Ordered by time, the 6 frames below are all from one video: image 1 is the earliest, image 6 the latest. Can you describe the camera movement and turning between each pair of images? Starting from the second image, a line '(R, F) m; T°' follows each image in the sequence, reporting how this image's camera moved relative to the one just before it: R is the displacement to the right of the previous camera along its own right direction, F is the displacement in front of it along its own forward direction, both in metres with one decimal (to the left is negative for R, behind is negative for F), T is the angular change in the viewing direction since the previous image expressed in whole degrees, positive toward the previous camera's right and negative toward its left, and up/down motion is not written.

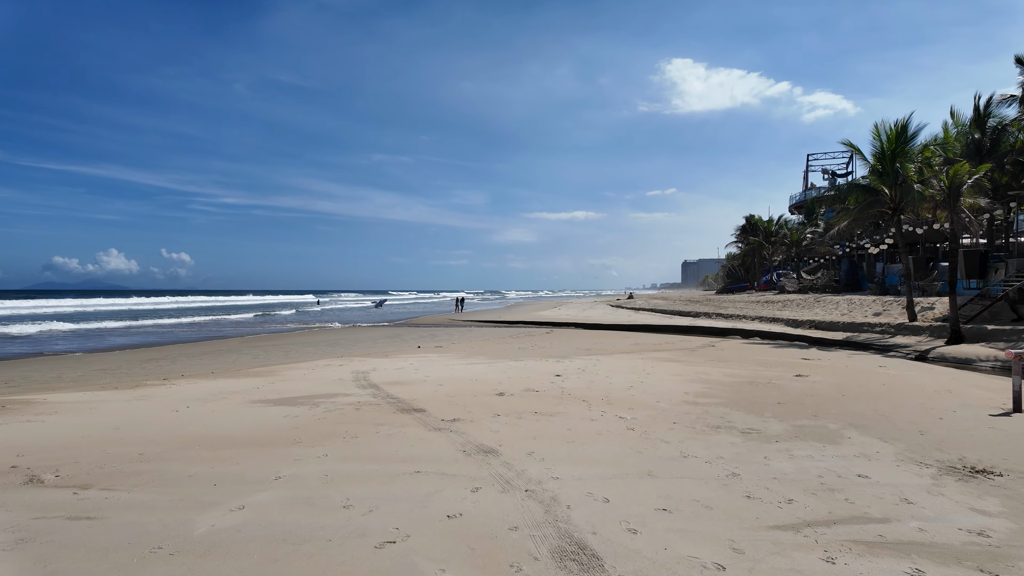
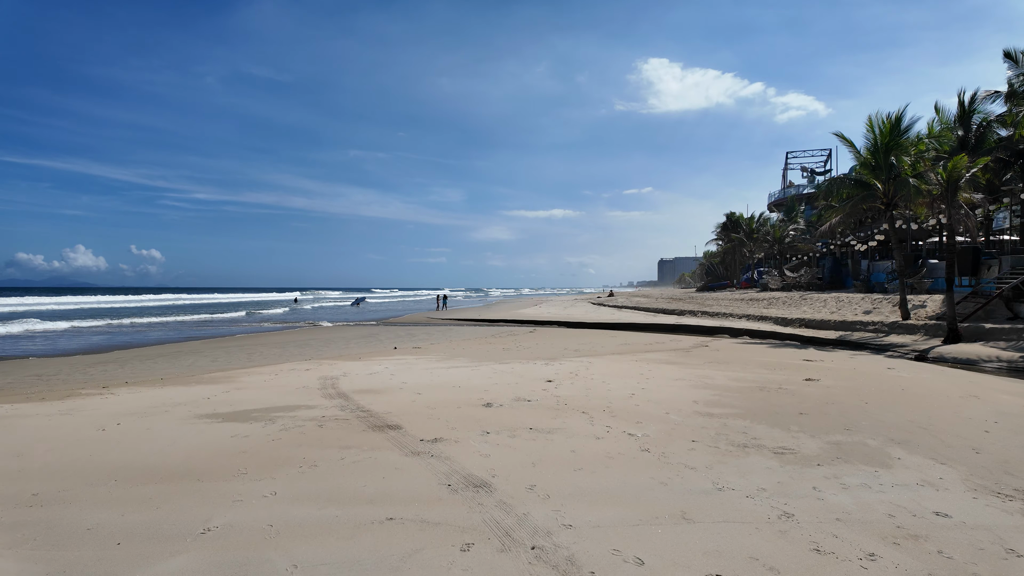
(-0.1, +0.9) m; +2°
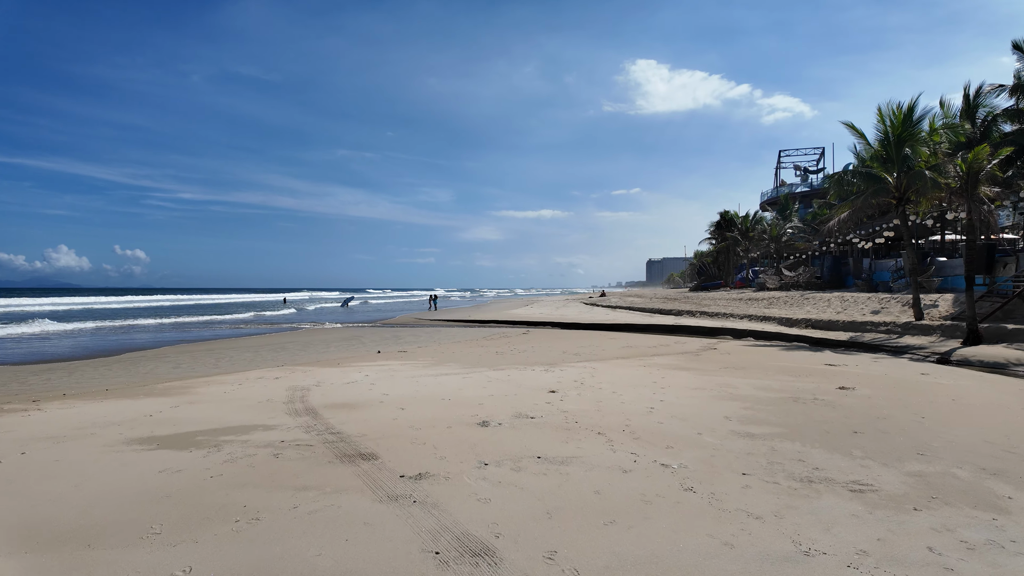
(-0.1, +1.0) m; +1°
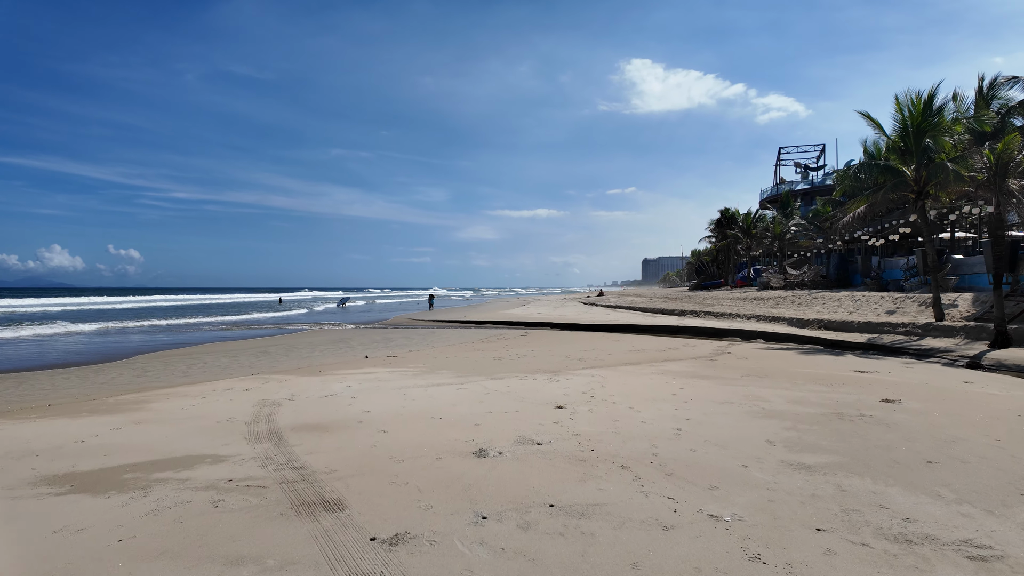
(-0.1, +0.9) m; 0°
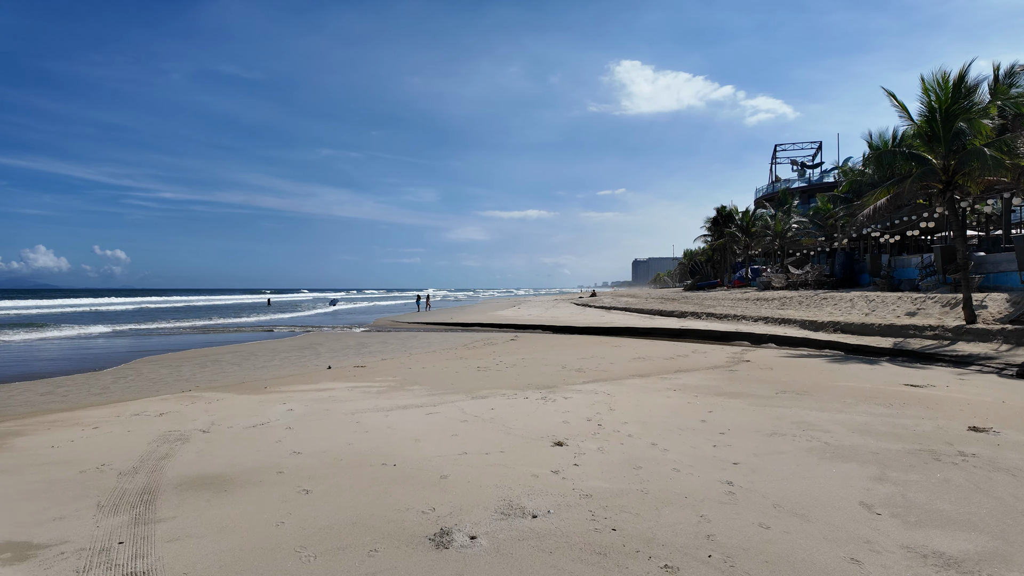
(+0.1, +1.5) m; +1°
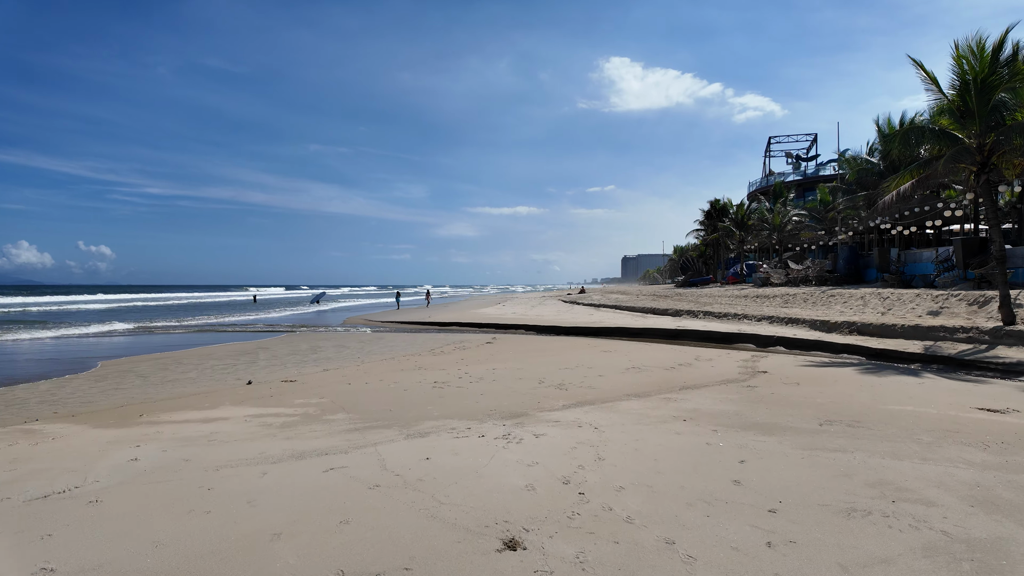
(+0.3, +1.8) m; +1°
